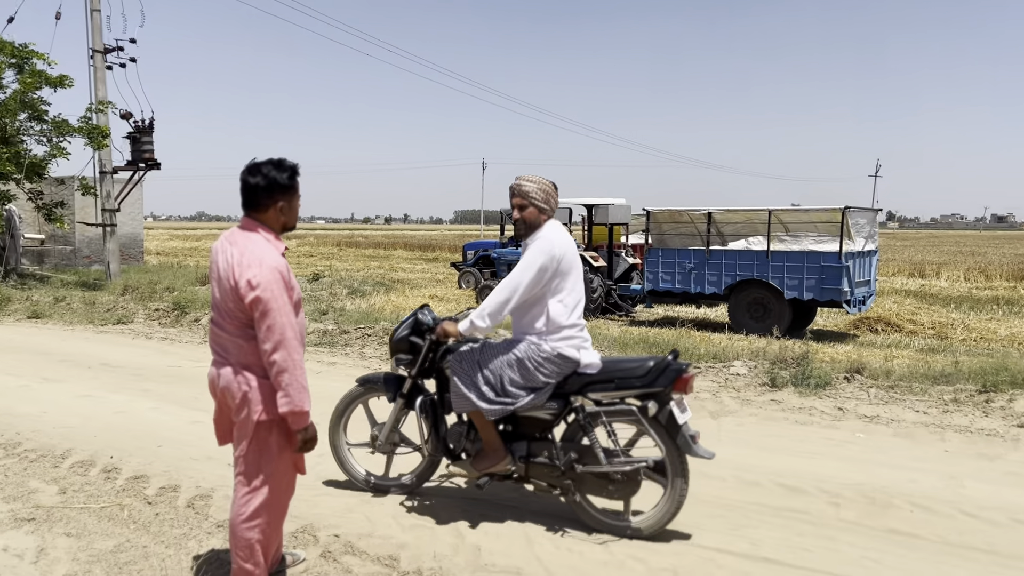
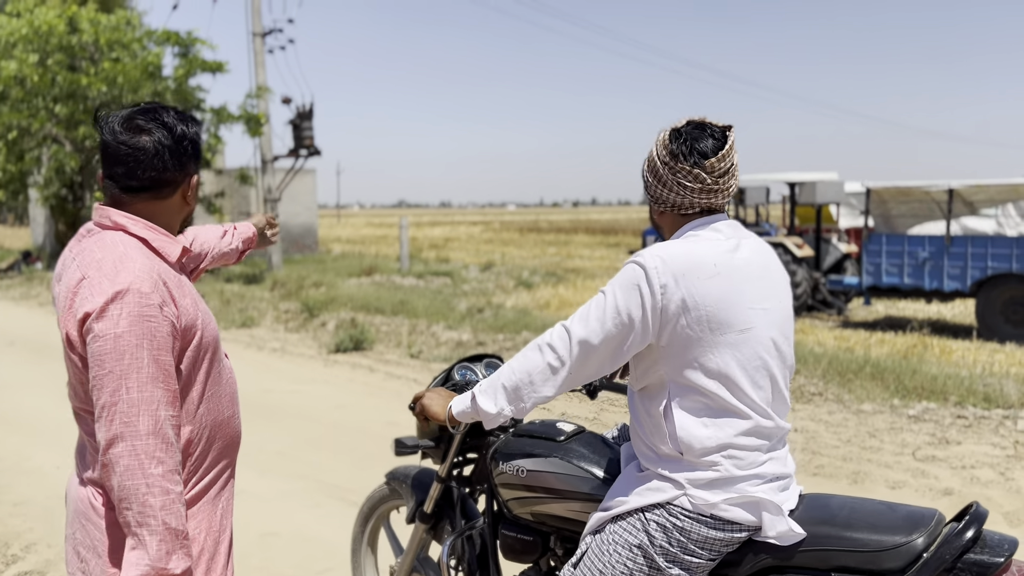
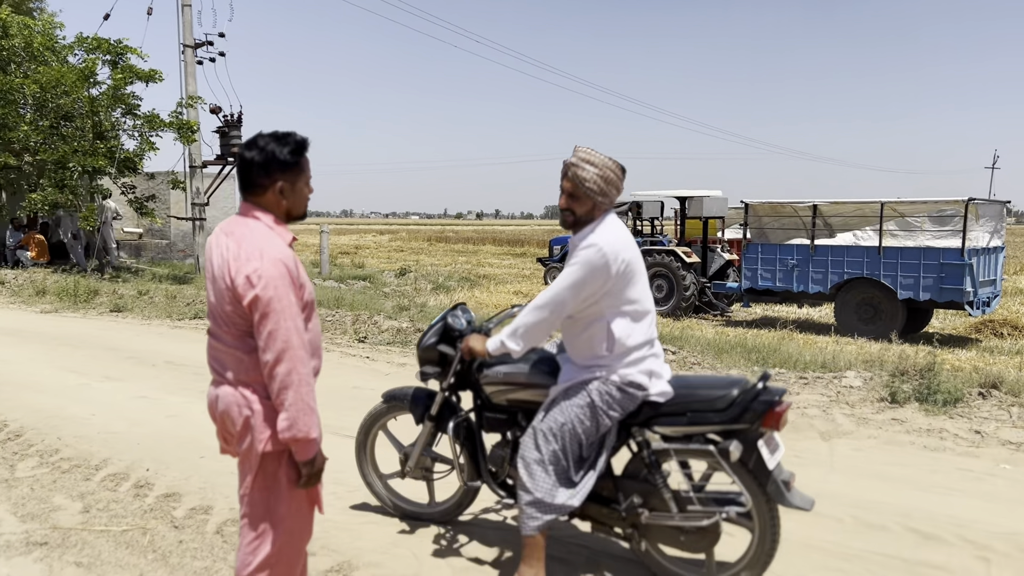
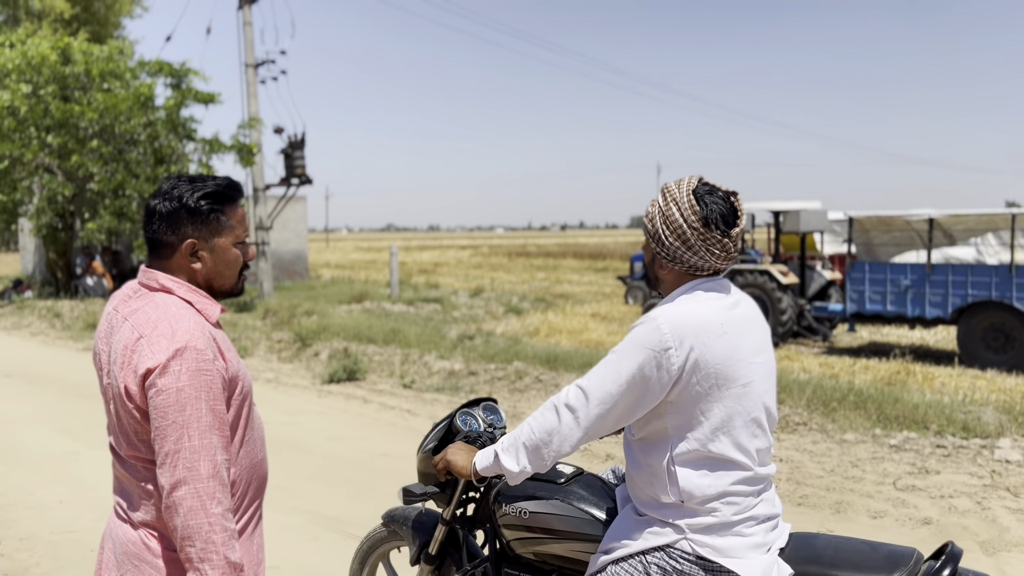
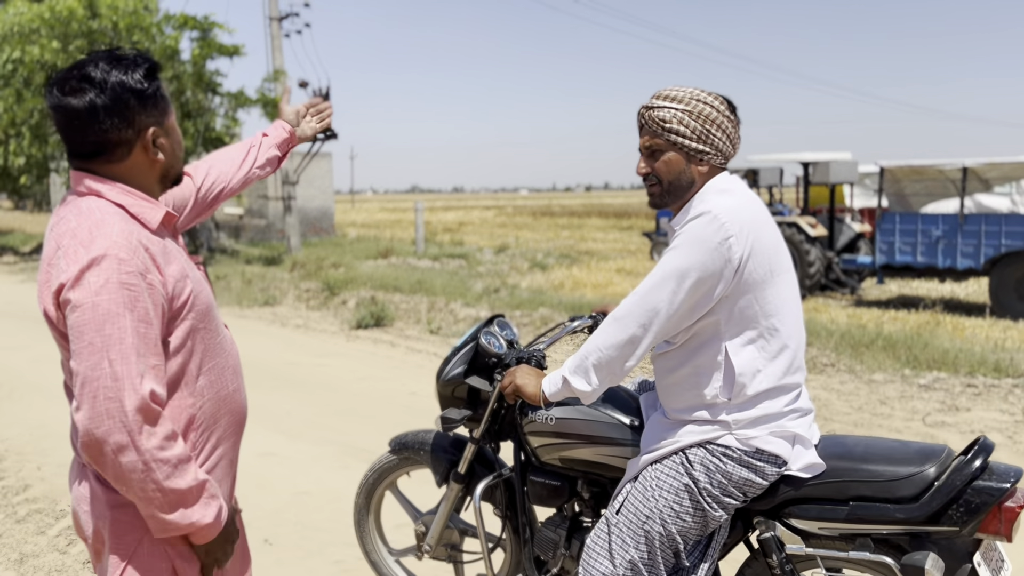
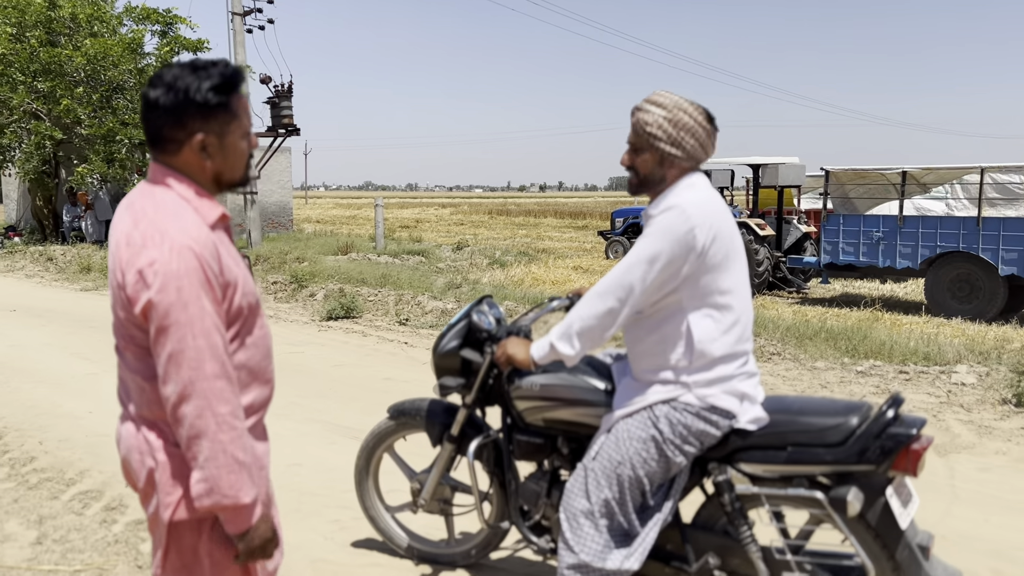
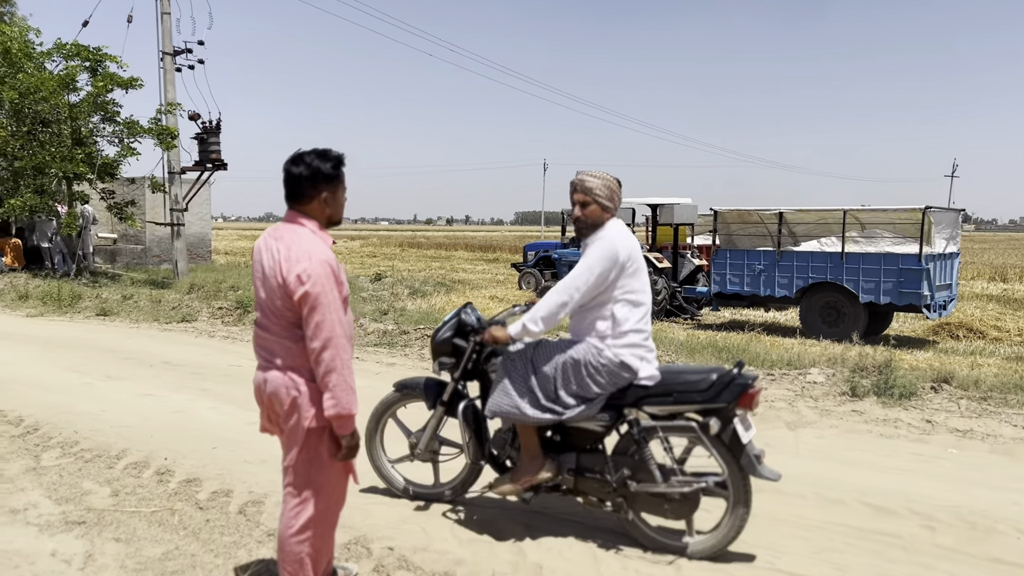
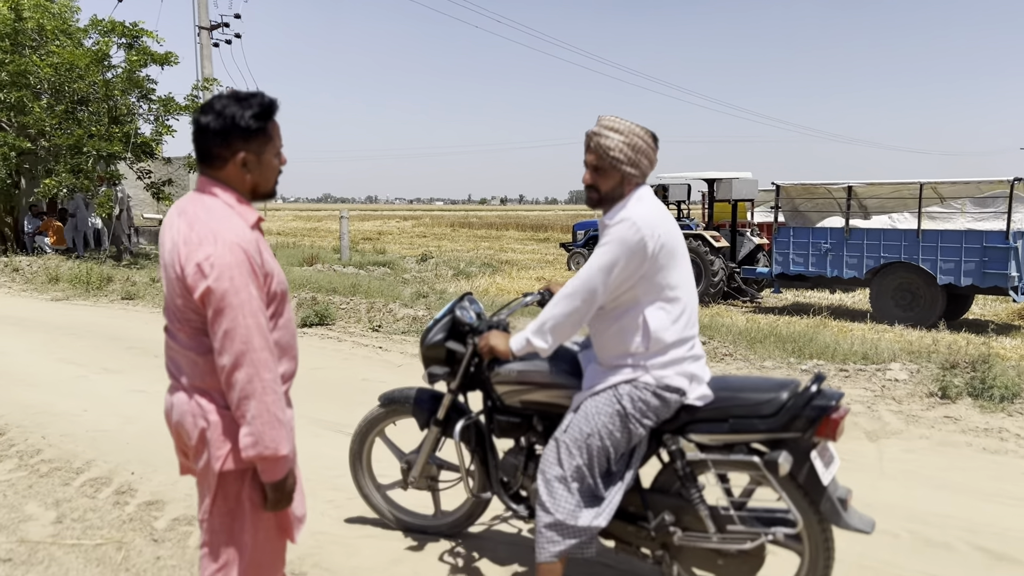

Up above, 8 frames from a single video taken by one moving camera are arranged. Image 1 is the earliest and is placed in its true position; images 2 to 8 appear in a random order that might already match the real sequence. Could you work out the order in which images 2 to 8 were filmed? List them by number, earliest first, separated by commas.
7, 3, 8, 6, 5, 2, 4
